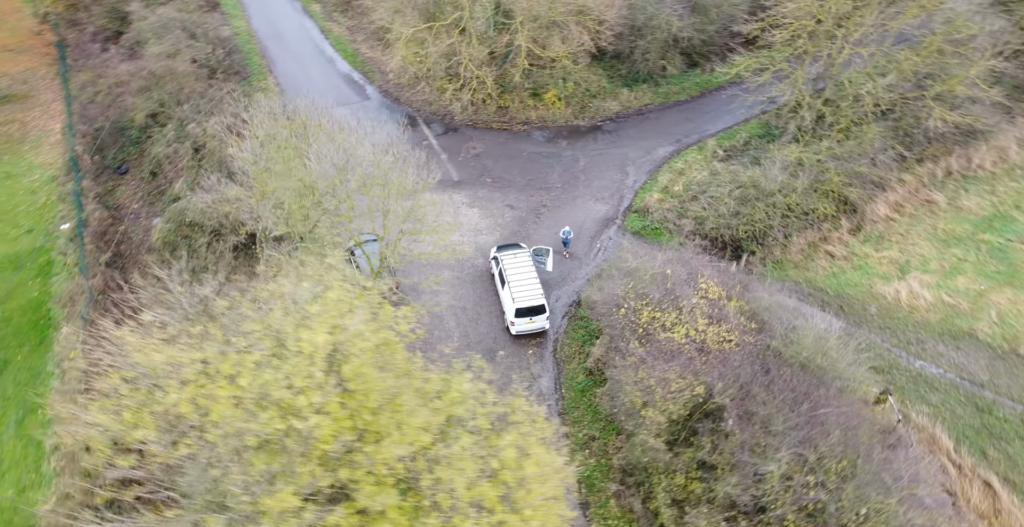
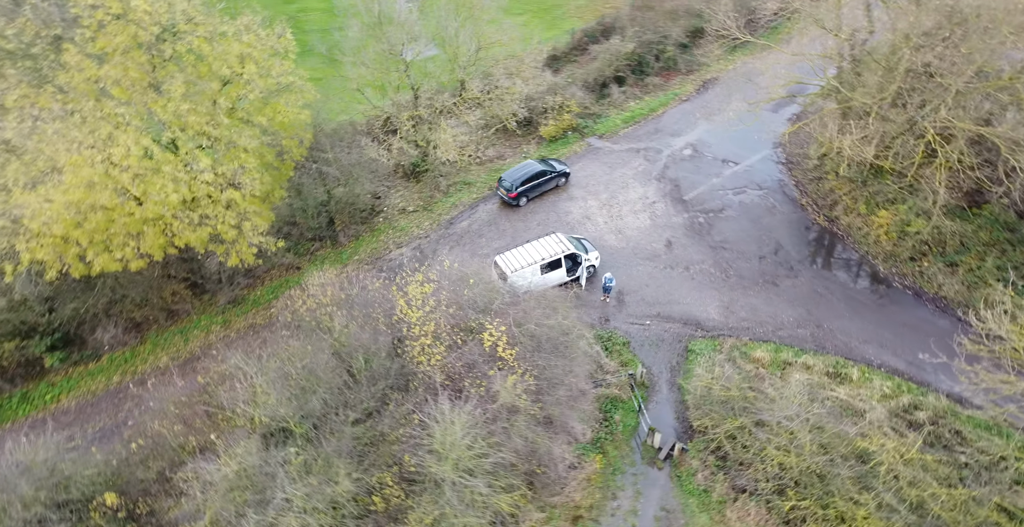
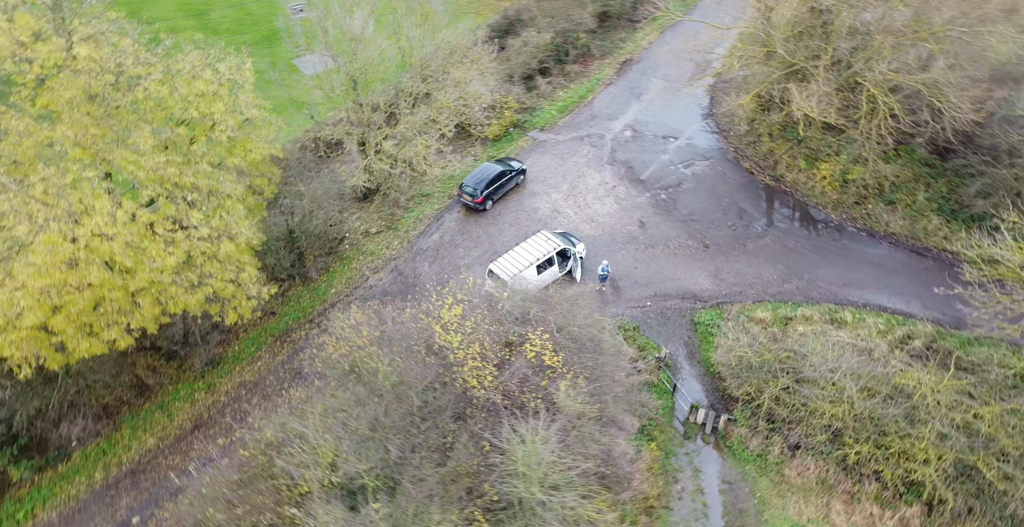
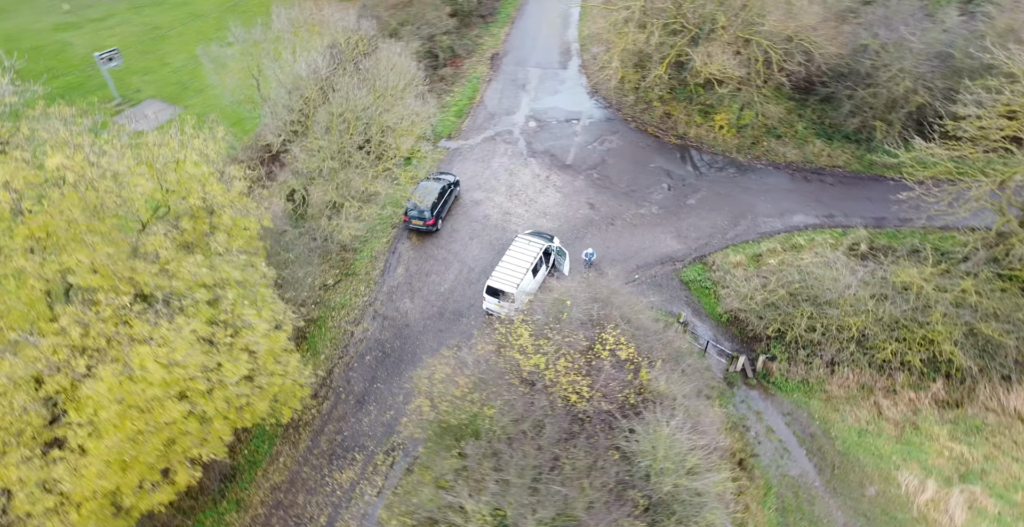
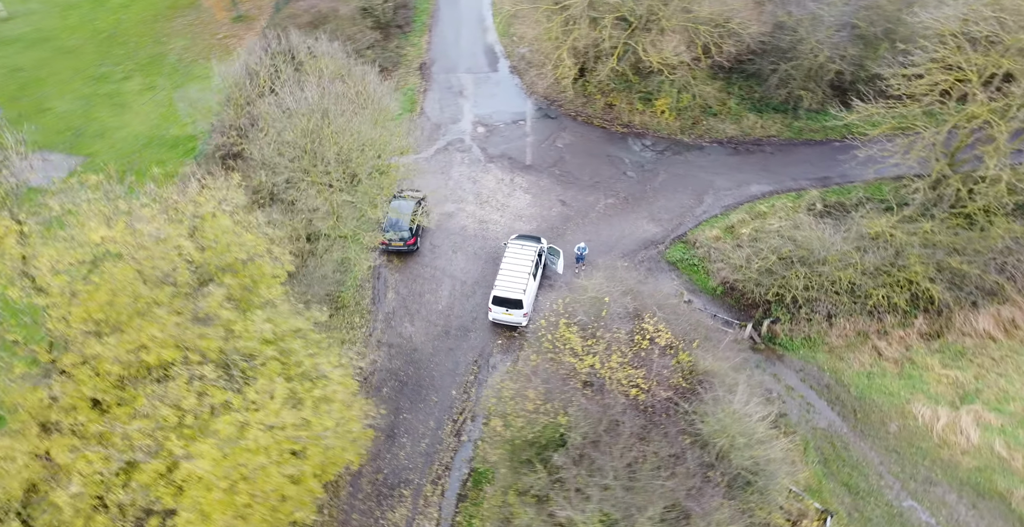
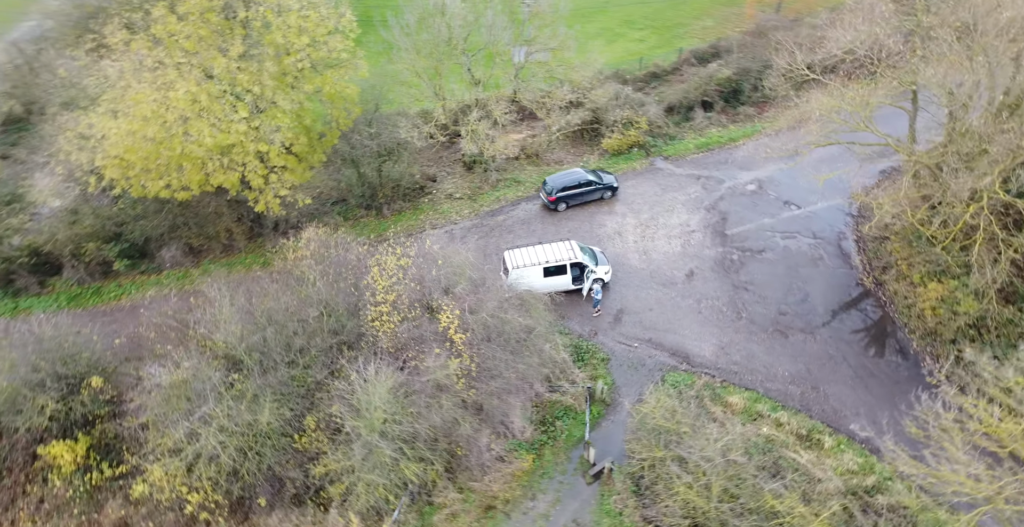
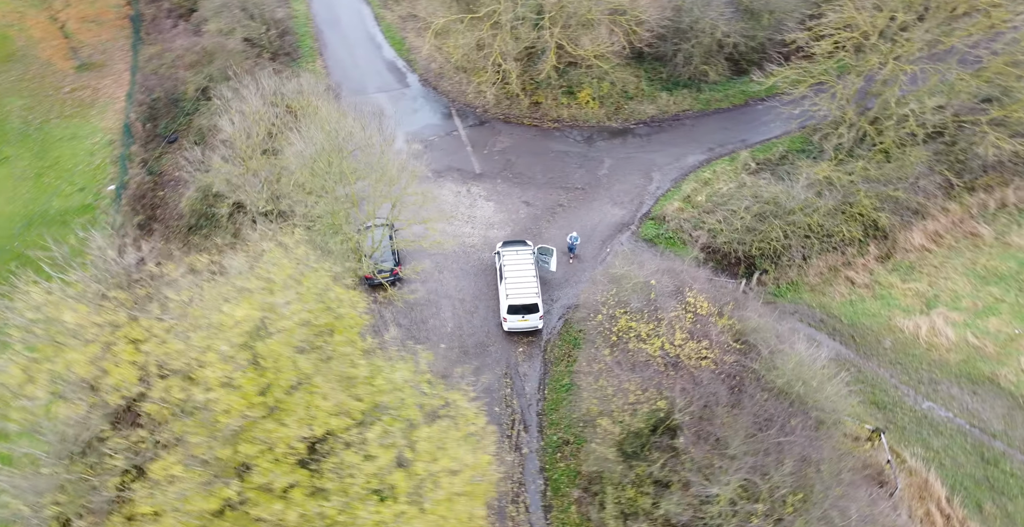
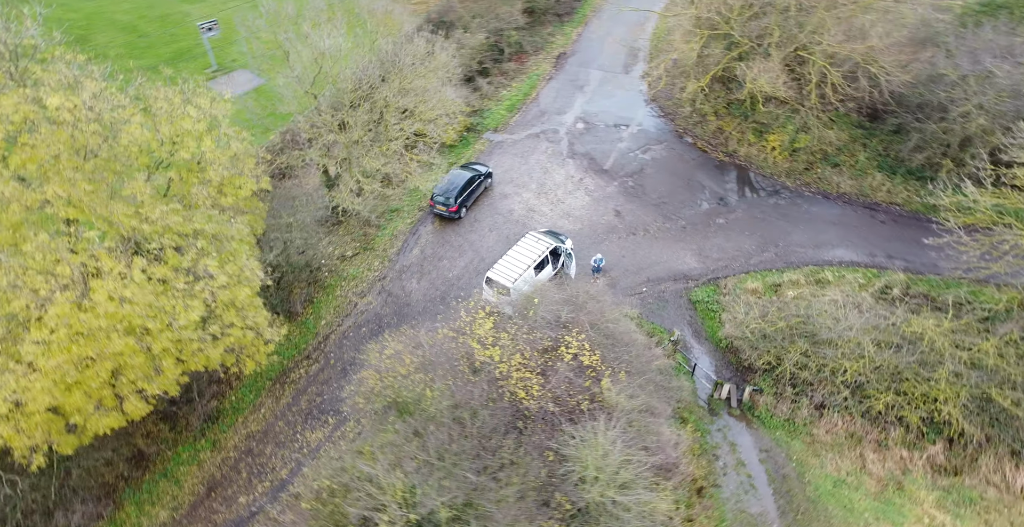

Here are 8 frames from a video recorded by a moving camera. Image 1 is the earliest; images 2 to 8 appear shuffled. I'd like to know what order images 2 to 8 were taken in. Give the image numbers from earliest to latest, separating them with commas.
7, 5, 4, 8, 3, 2, 6
